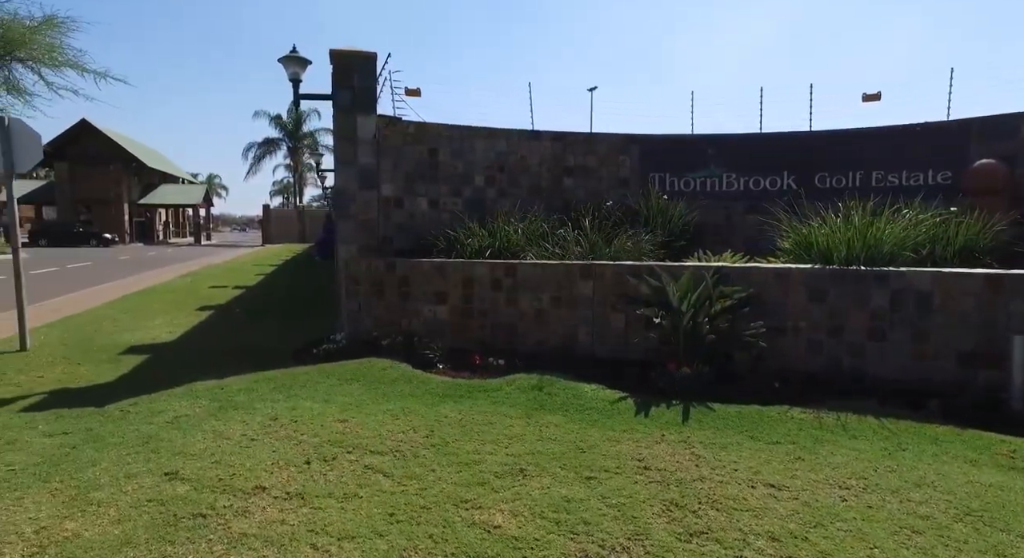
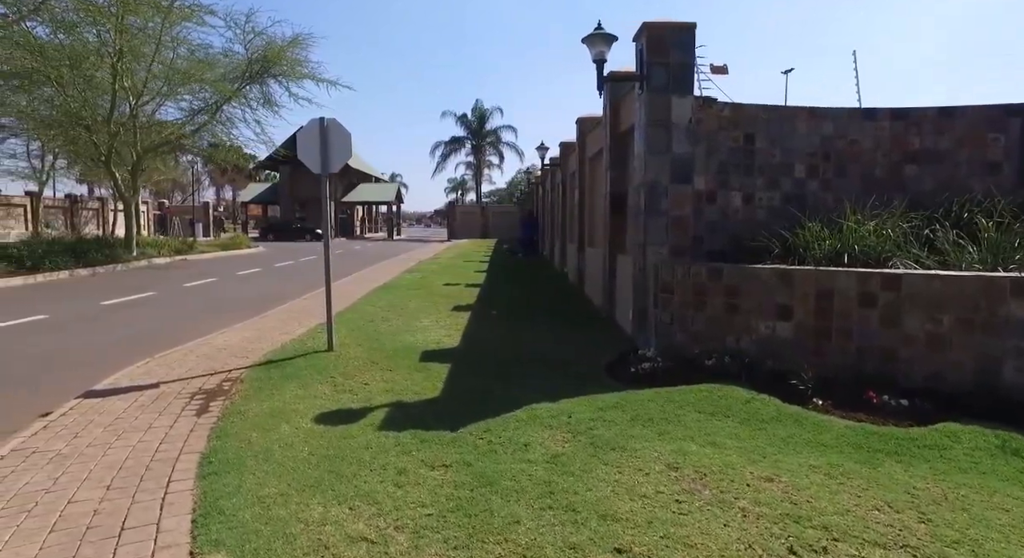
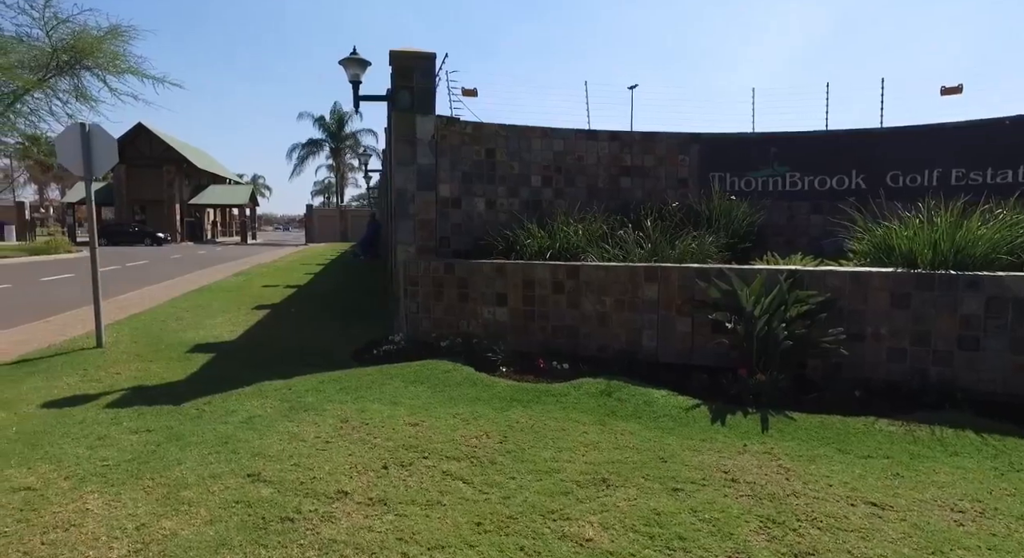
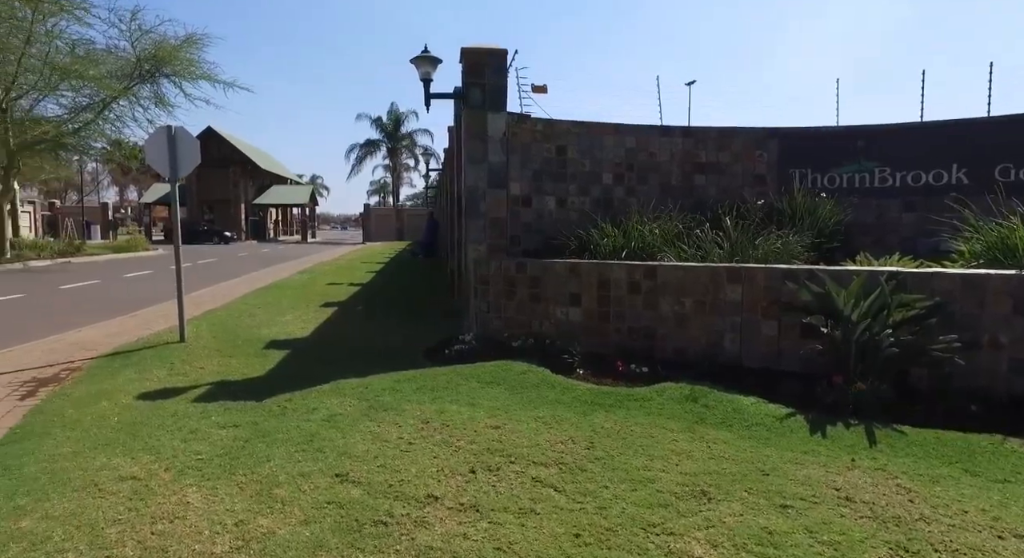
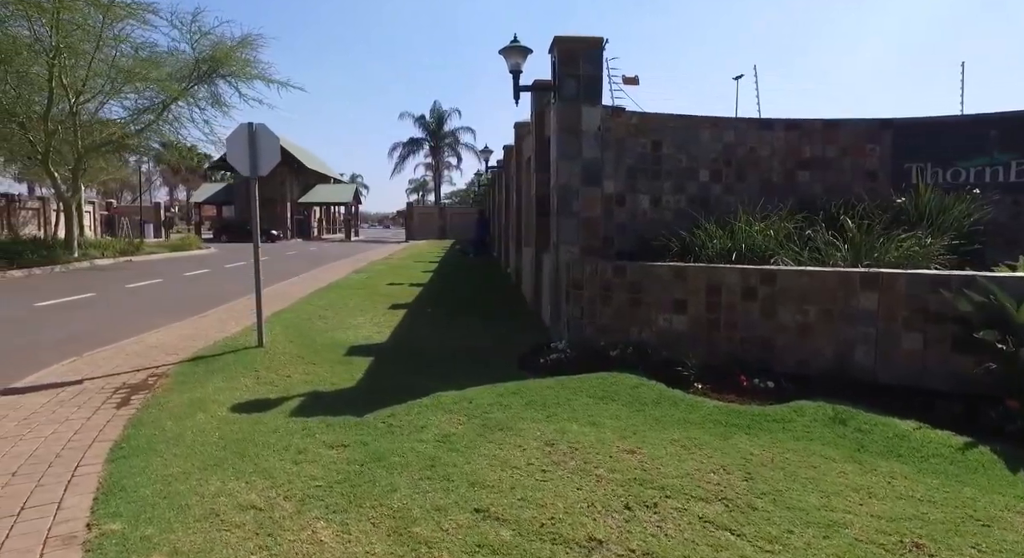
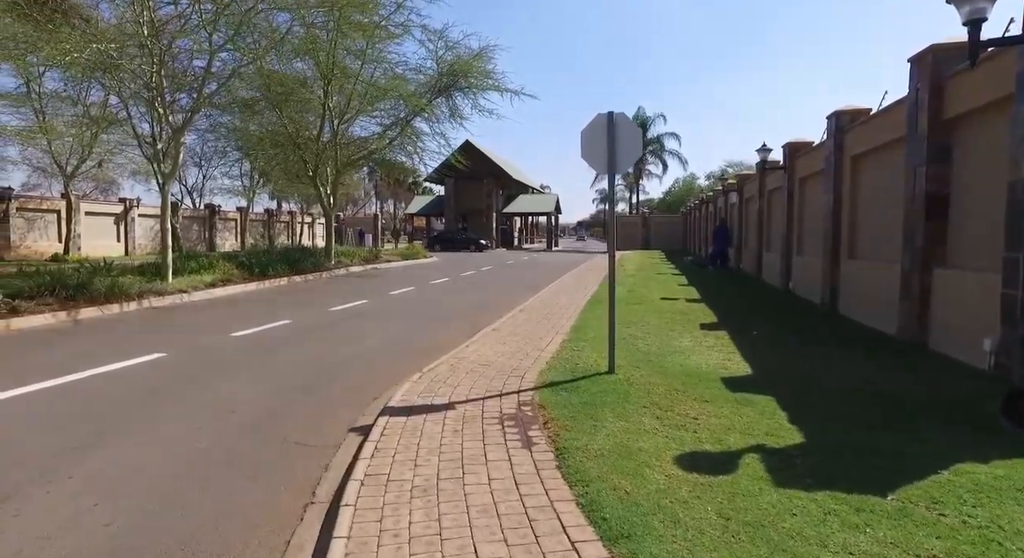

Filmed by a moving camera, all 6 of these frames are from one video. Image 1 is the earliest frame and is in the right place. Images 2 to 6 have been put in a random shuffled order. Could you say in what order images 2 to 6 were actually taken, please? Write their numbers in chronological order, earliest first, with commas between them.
3, 4, 5, 2, 6
